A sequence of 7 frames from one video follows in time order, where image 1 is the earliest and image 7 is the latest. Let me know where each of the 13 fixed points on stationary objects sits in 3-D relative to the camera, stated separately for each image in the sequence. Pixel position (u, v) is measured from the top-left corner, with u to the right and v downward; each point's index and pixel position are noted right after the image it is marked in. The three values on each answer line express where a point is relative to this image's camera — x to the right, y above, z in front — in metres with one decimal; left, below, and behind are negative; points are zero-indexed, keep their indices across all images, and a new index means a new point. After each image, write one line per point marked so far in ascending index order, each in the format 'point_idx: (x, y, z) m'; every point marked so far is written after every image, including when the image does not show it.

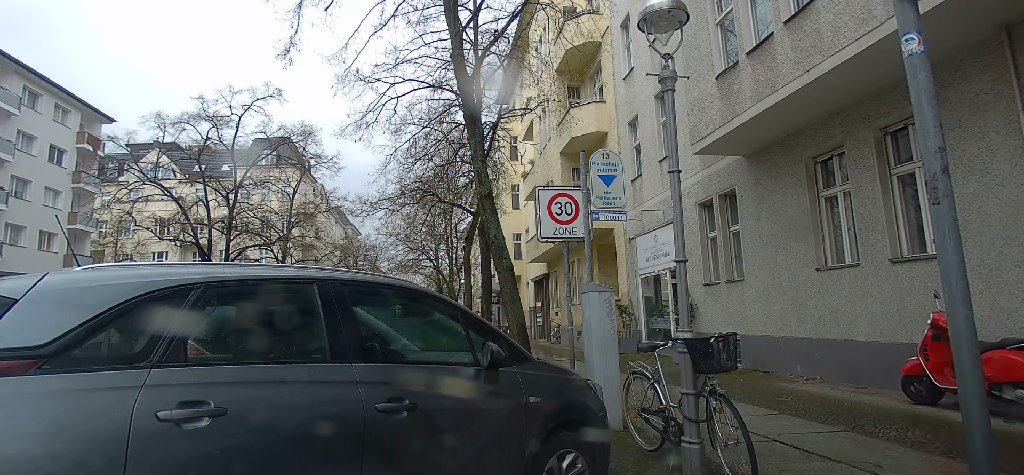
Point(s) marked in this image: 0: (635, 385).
0: (+1.2, -1.4, +4.8) m
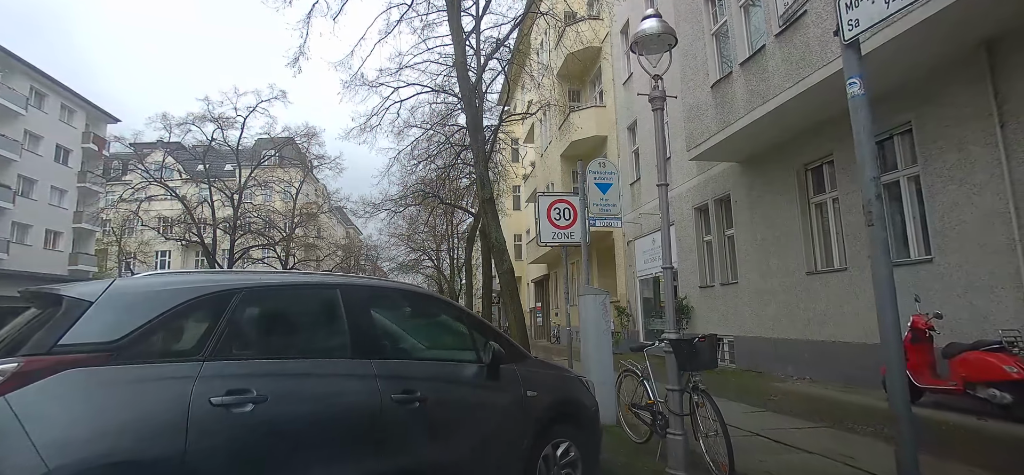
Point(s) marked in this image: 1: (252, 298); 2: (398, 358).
0: (+1.2, -1.5, +5.1) m
1: (-1.3, -0.3, +2.6) m
2: (-0.7, -0.7, +3.0) m
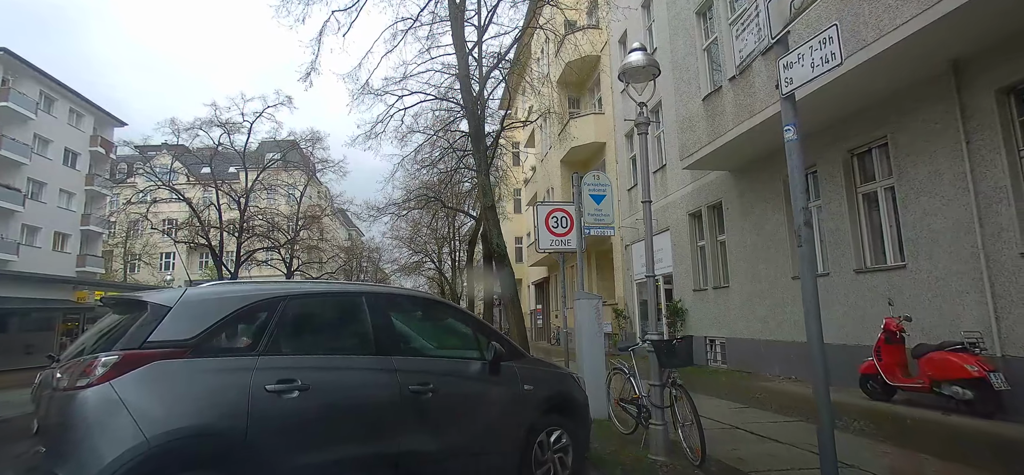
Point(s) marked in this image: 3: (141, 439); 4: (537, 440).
0: (+1.1, -1.6, +5.6) m
1: (-1.3, -0.4, +3.1) m
2: (-0.7, -0.8, +3.4) m
3: (-1.7, -0.9, +2.3) m
4: (+0.2, -1.6, +4.0) m
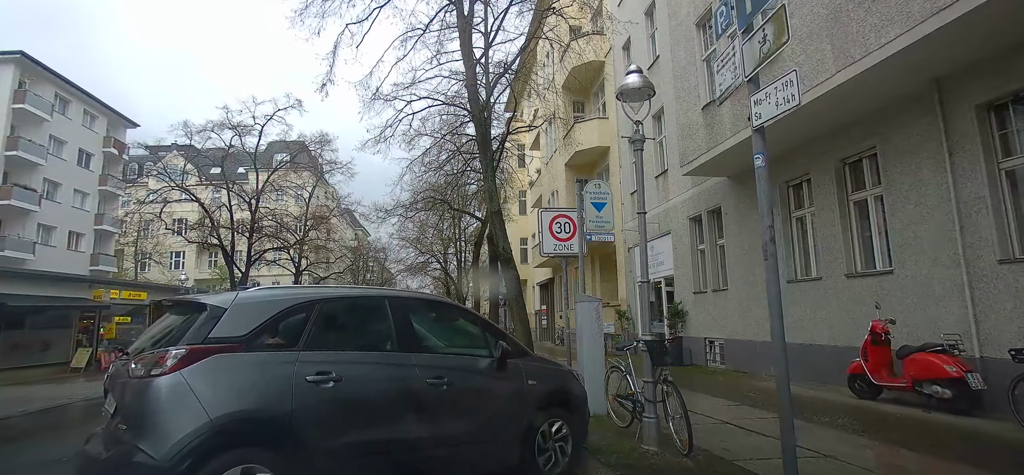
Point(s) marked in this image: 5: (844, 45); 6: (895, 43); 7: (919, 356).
0: (+1.2, -1.6, +6.0) m
1: (-1.3, -0.5, +3.5) m
2: (-0.6, -0.9, +3.9) m
3: (-1.6, -1.0, +2.7) m
4: (+0.2, -1.7, +4.4) m
5: (+4.7, +2.7, +7.2) m
6: (+4.8, +2.4, +6.4) m
7: (+5.3, -1.5, +6.6) m
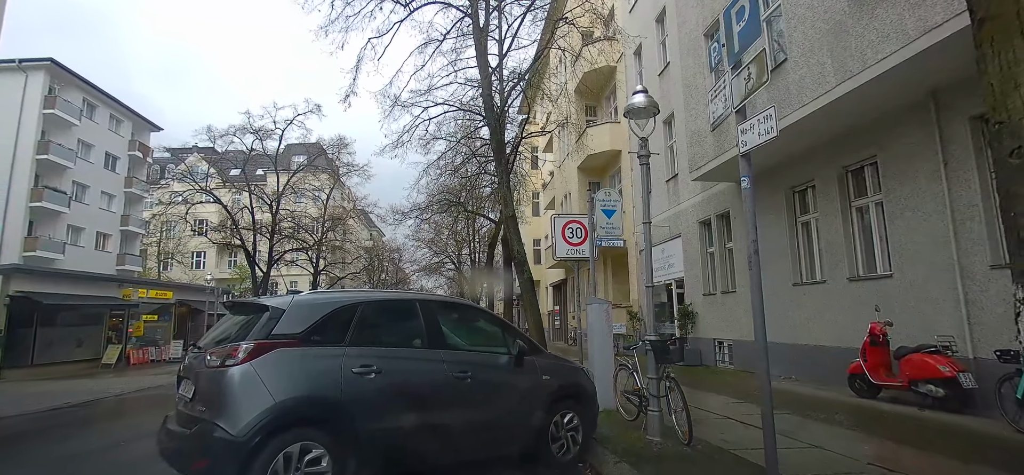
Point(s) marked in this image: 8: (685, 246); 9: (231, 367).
0: (+1.4, -1.7, +6.4) m
1: (-1.2, -0.6, +4.0) m
2: (-0.5, -1.0, +4.3) m
3: (-1.5, -1.0, +3.2) m
4: (+0.4, -1.7, +4.8) m
5: (+4.9, +2.6, +7.5) m
6: (+5.0, +2.4, +6.7) m
7: (+5.5, -1.6, +6.9) m
8: (+5.0, -0.2, +14.7) m
9: (-1.8, -0.8, +3.3) m
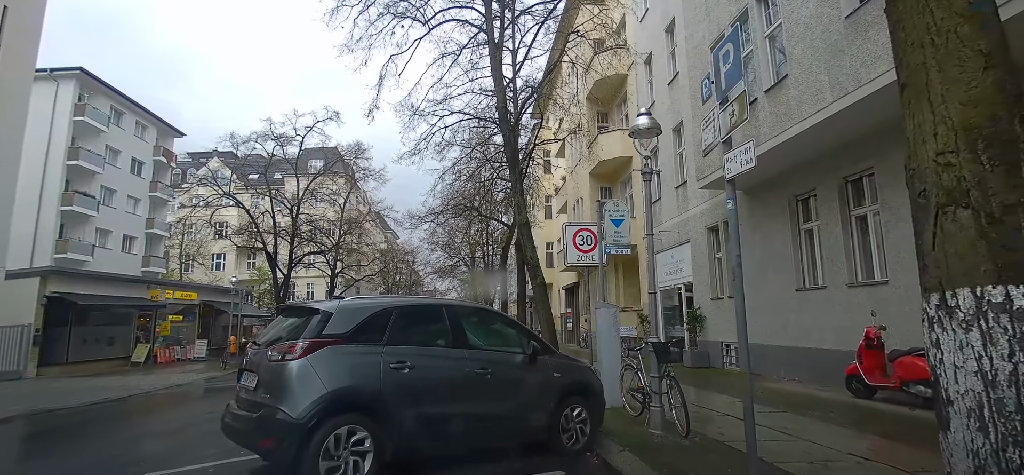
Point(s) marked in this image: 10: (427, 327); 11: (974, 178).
0: (+1.6, -1.8, +6.9) m
1: (-1.0, -0.7, +4.6) m
2: (-0.4, -1.1, +4.9) m
3: (-1.4, -1.2, +3.8) m
4: (+0.5, -1.9, +5.4) m
5: (+5.1, +2.5, +8.0) m
6: (+5.2, +2.2, +7.1) m
7: (+5.7, -1.8, +7.4) m
8: (+5.4, -0.4, +15.2) m
9: (-1.7, -0.9, +3.9) m
10: (-0.8, -0.8, +4.7) m
11: (+1.9, +0.2, +2.1) m
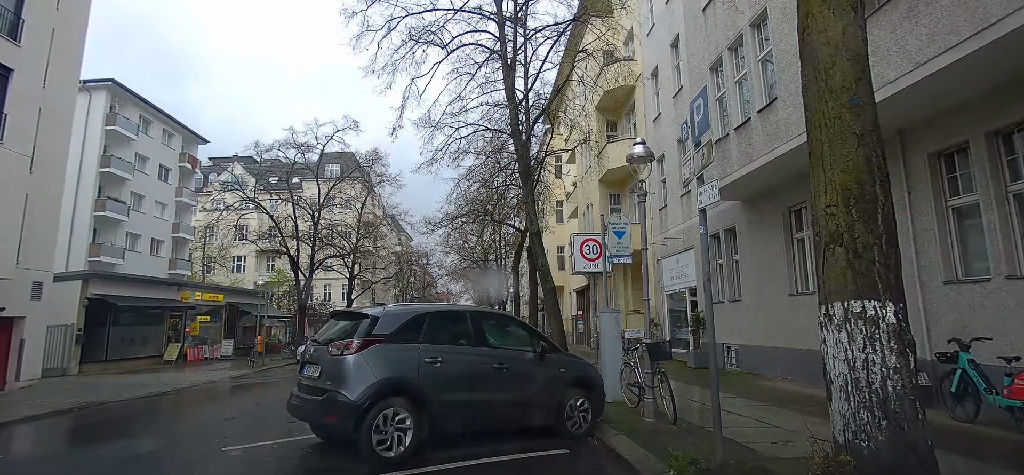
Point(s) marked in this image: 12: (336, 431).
0: (+1.8, -2.0, +7.8) m
1: (-0.9, -0.8, +5.5) m
2: (-0.2, -1.3, +5.8) m
3: (-1.3, -1.3, +4.8) m
4: (+0.7, -2.0, +6.3) m
5: (+5.3, +2.3, +8.8) m
6: (+5.4, +2.0, +8.0) m
7: (+5.9, -1.9, +8.1) m
8: (+5.8, -0.6, +16.0) m
9: (-1.6, -1.1, +4.9) m
10: (-0.7, -1.0, +5.6) m
11: (+1.9, +0.1, +2.9) m
12: (-1.6, -1.8, +4.7) m
